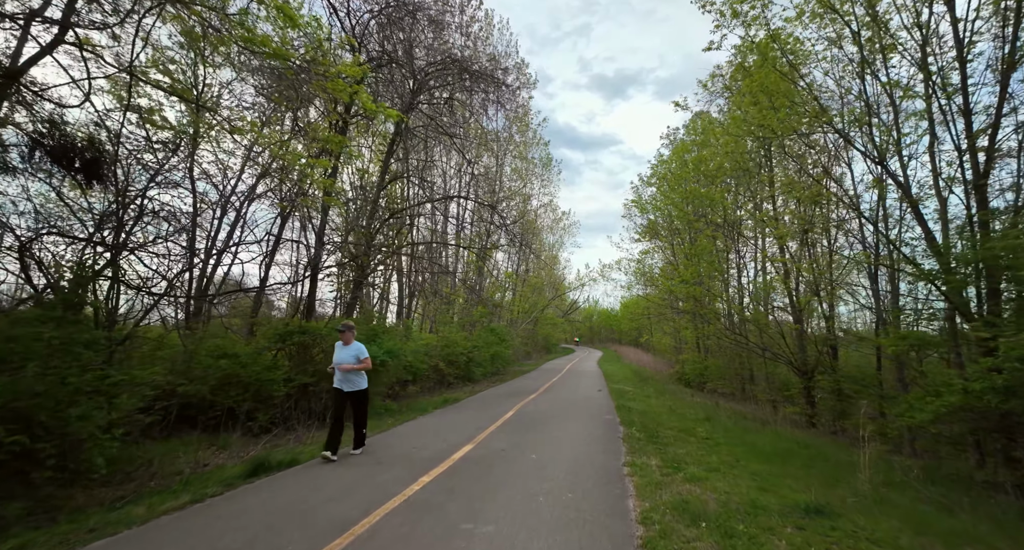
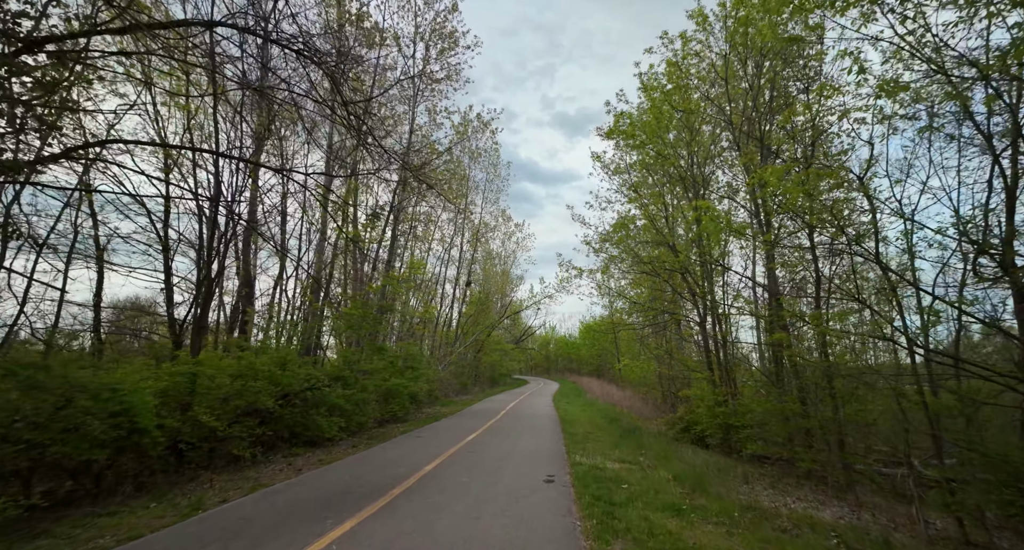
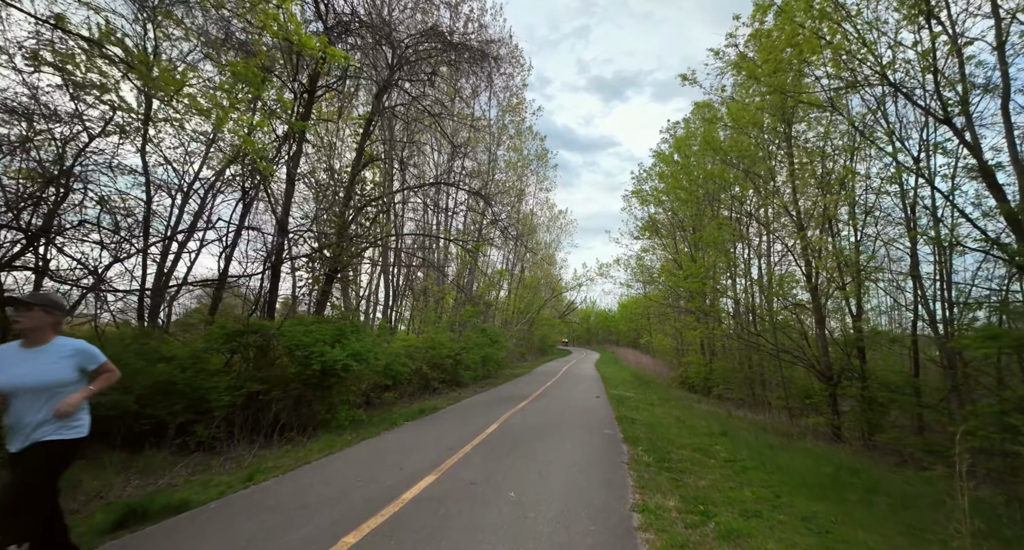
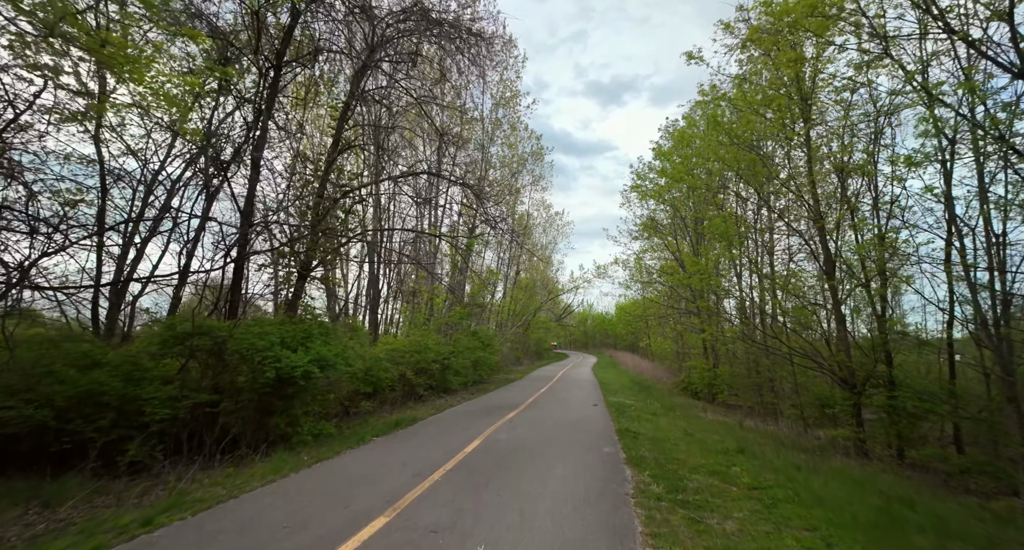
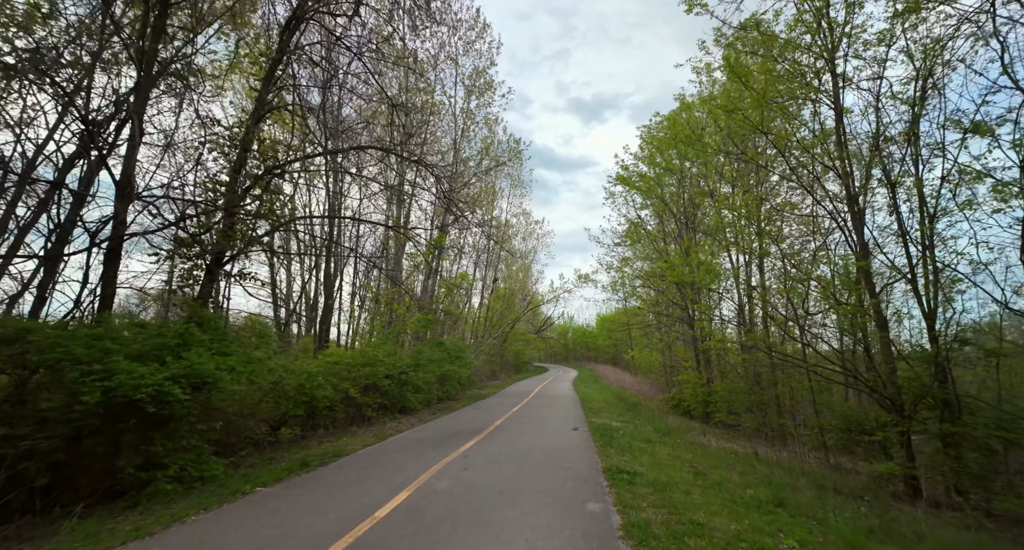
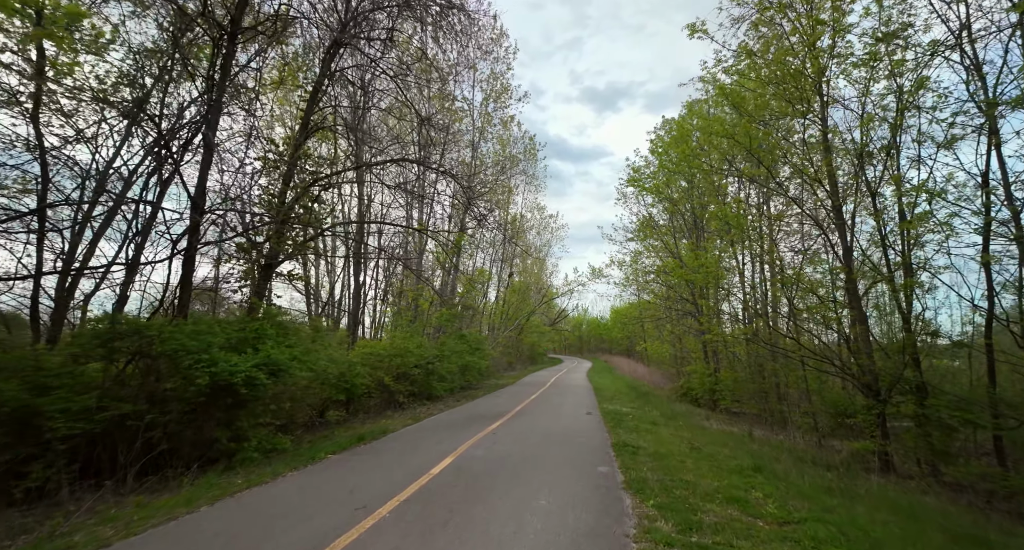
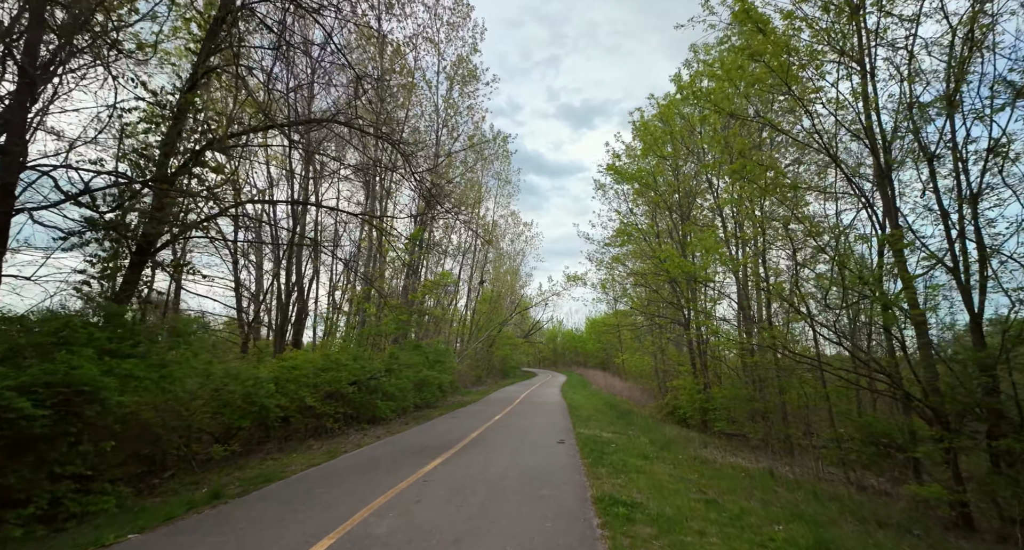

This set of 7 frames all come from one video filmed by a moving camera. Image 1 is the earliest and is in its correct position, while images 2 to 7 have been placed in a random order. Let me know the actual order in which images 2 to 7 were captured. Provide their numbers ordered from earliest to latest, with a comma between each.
3, 4, 6, 5, 7, 2
